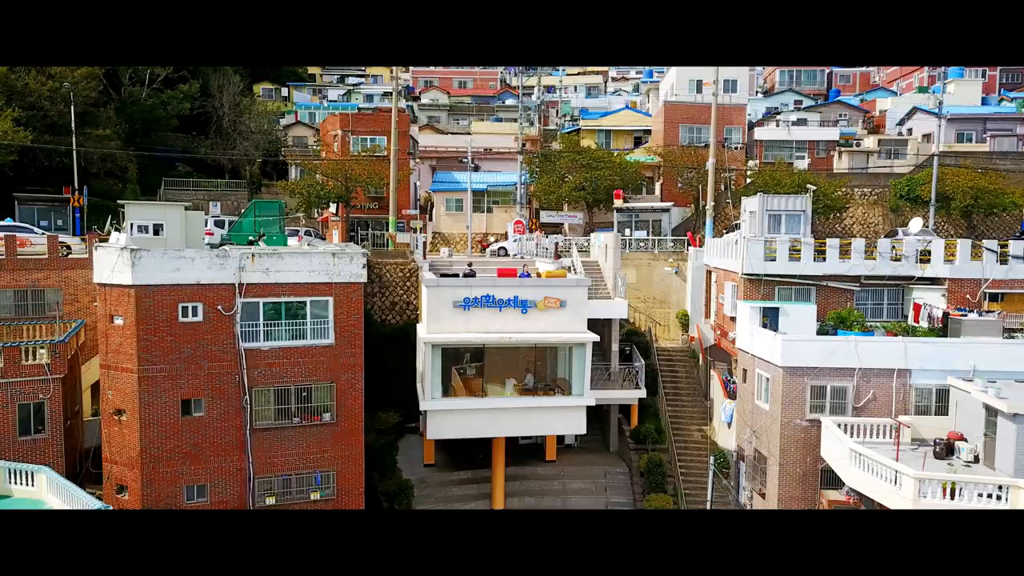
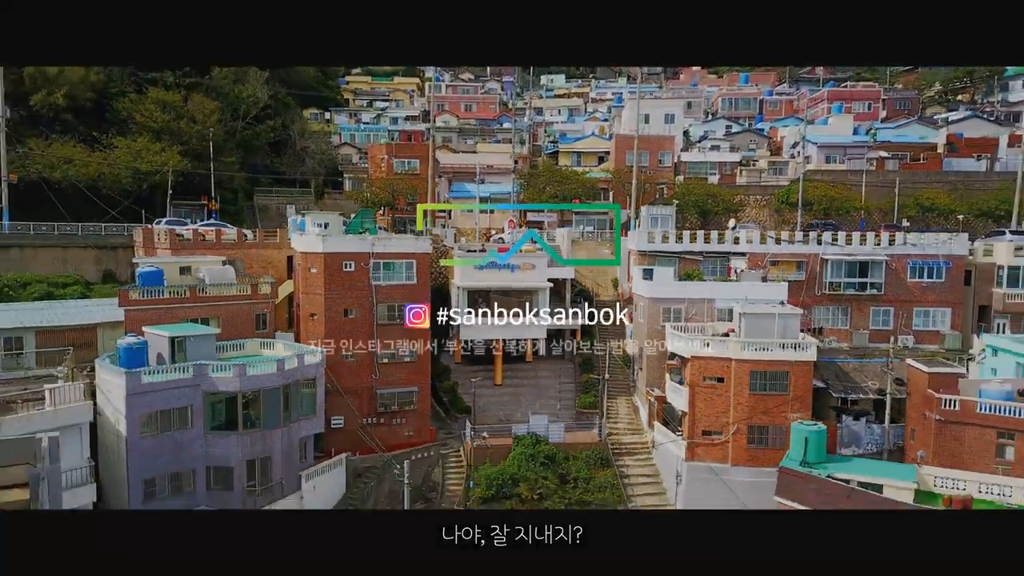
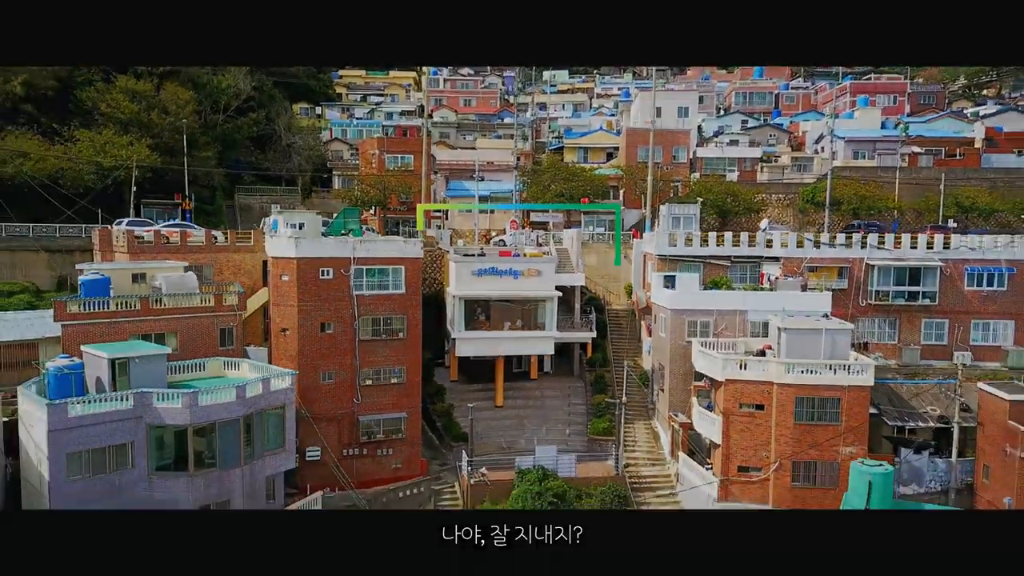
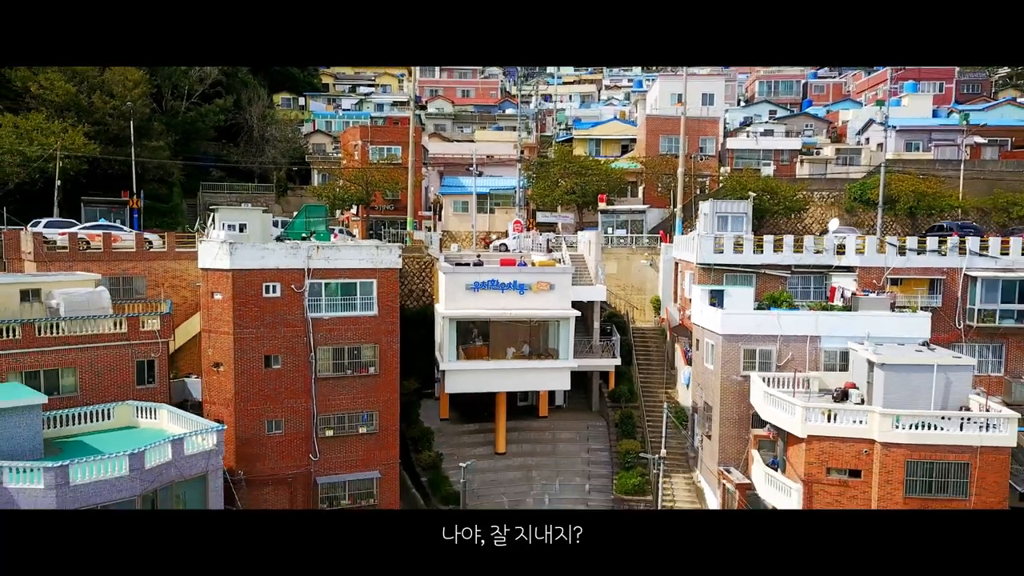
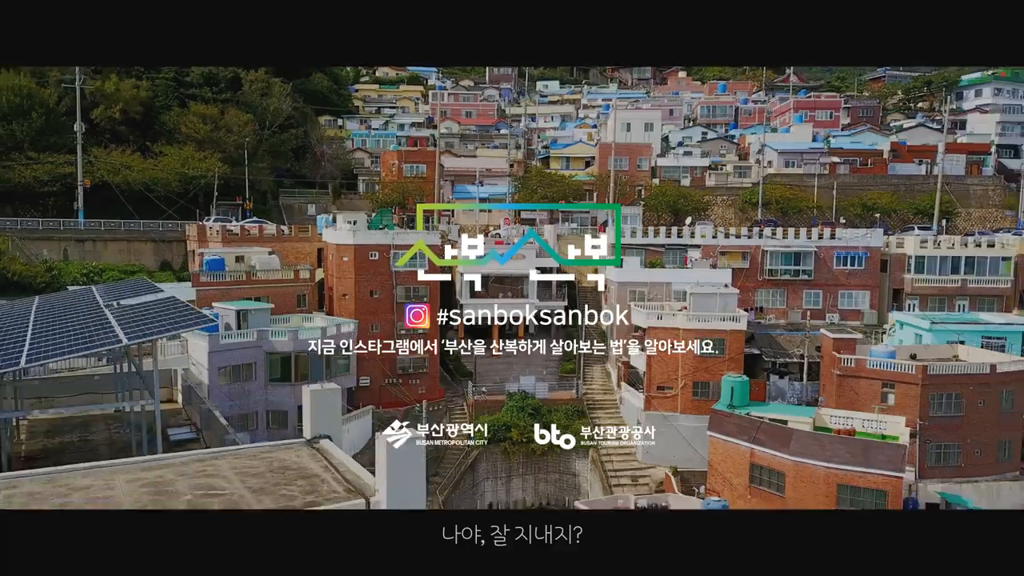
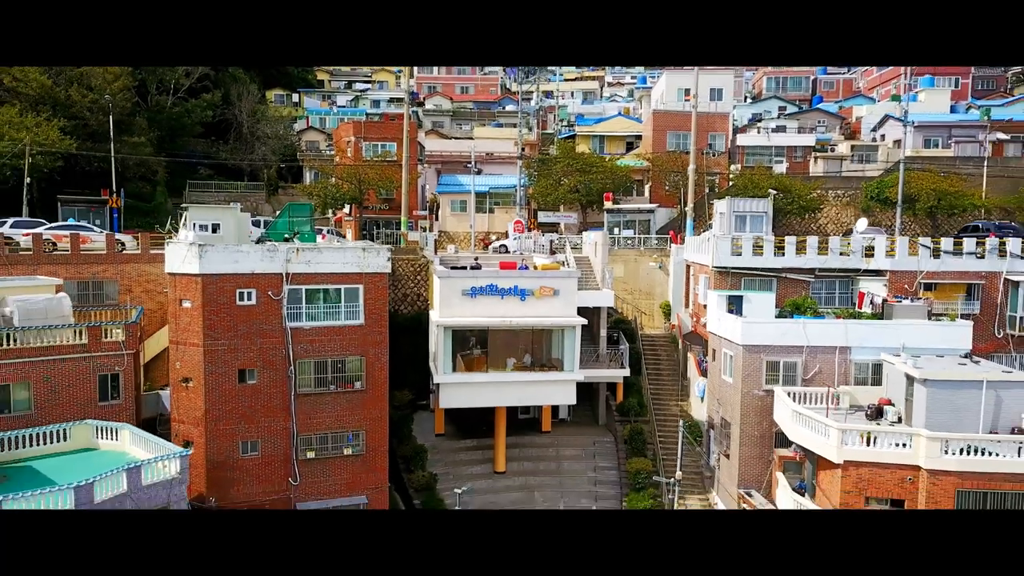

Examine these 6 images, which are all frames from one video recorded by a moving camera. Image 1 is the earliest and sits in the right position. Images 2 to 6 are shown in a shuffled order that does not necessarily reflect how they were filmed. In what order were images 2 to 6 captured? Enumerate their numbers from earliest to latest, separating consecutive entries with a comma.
6, 4, 3, 2, 5
